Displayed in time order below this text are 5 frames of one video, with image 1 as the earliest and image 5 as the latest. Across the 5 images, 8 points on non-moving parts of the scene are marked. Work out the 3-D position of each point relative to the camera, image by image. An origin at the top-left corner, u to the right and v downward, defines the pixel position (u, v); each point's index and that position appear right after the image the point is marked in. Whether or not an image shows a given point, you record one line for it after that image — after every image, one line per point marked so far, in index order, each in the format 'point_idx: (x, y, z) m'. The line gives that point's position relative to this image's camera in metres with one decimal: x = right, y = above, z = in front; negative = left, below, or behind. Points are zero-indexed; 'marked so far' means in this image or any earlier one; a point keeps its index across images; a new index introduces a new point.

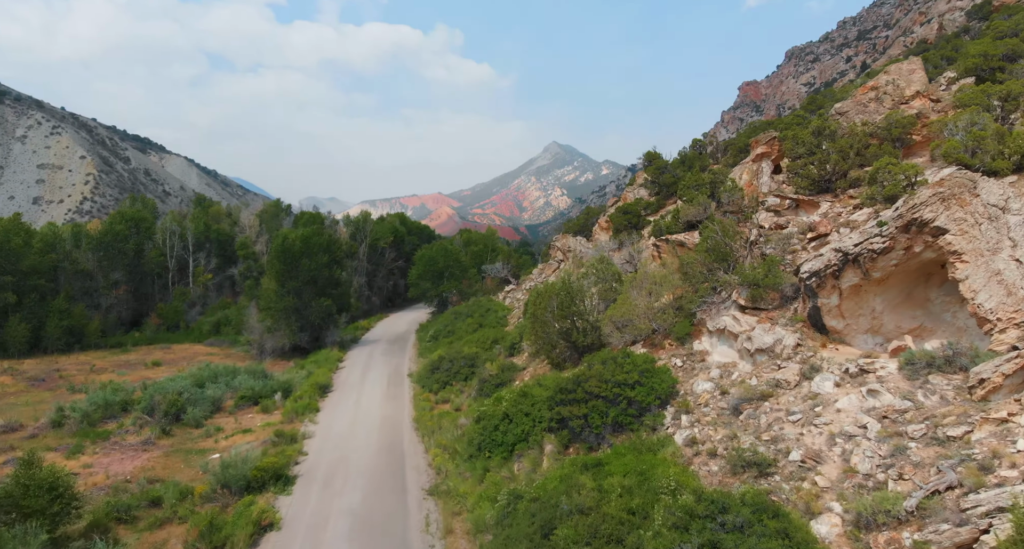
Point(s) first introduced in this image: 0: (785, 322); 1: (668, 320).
0: (+7.3, -1.3, +16.8) m
1: (+4.7, -1.4, +19.1) m
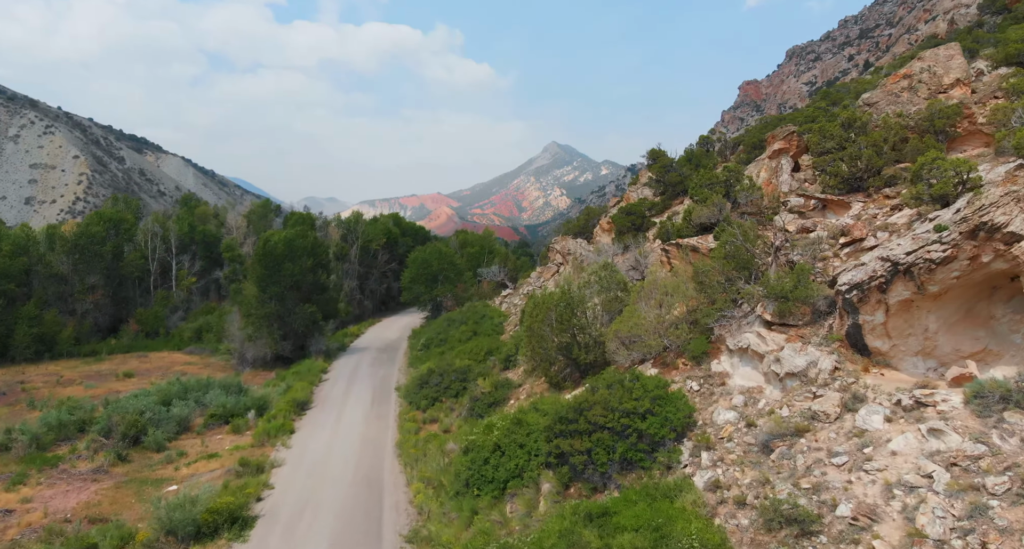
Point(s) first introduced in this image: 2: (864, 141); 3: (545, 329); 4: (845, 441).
0: (+7.1, -1.5, +14.5) m
1: (+4.5, -1.6, +16.8) m
2: (+10.7, +4.0, +19.2) m
3: (+1.0, -1.7, +19.4) m
4: (+6.4, -3.2, +12.1) m
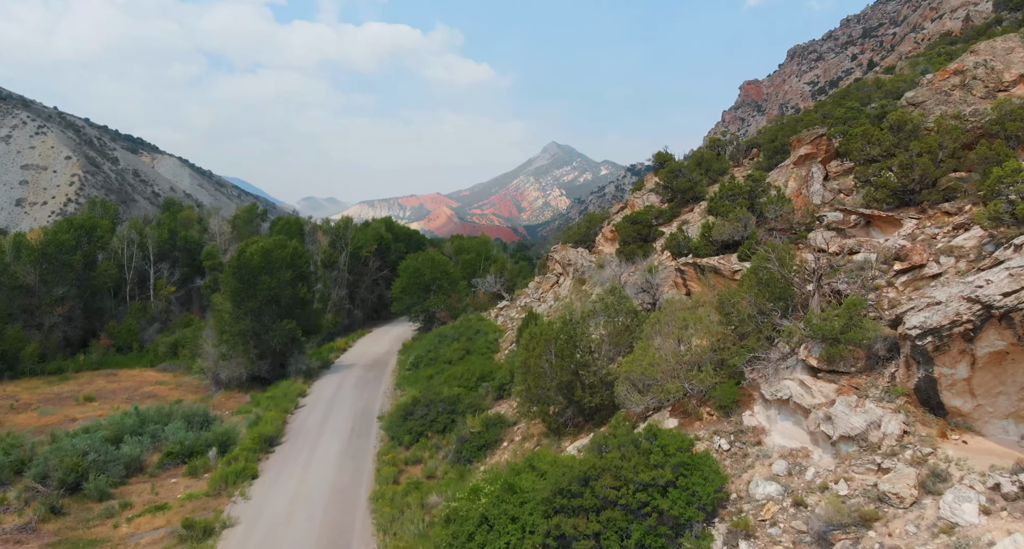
0: (+6.9, -2.3, +11.8) m
1: (+4.3, -2.4, +14.1) m
2: (+10.5, +3.3, +16.4) m
3: (+0.8, -2.4, +16.7) m
4: (+6.2, -3.9, +9.3) m
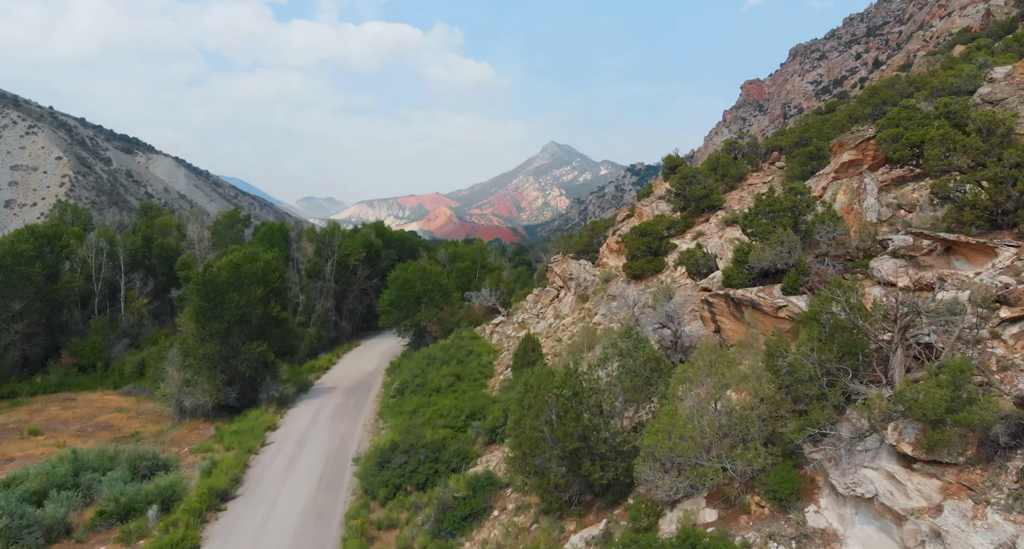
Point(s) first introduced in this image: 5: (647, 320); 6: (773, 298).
0: (+6.7, -3.1, +8.5) m
1: (+4.1, -3.2, +10.8) m
2: (+10.3, +2.5, +13.2) m
3: (+0.6, -3.2, +13.4) m
4: (+6.0, -4.7, +6.0) m
5: (+4.0, -1.3, +18.5) m
6: (+5.8, -0.5, +14.0) m
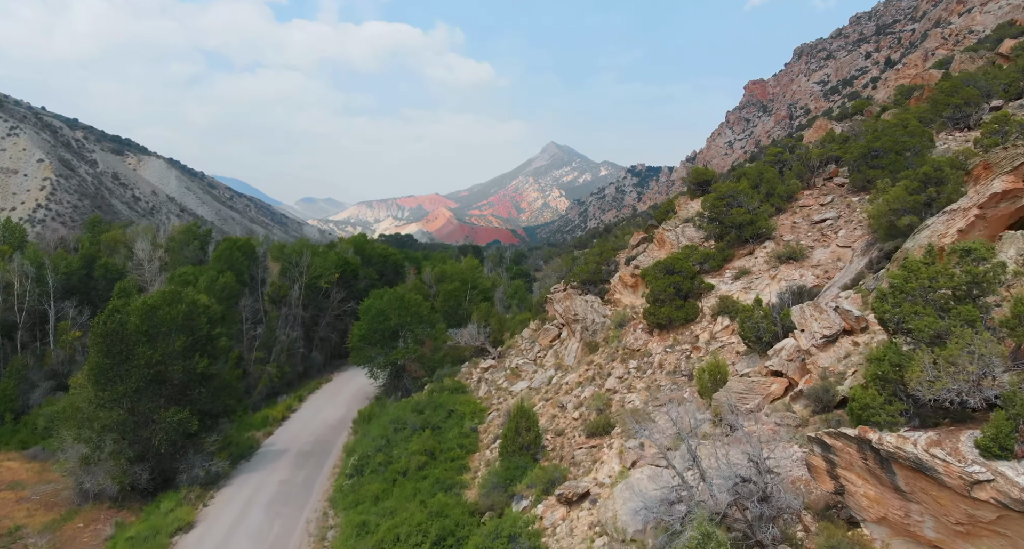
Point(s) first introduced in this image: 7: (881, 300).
0: (+6.3, -4.8, +2.0) m
1: (+3.7, -4.9, +4.3) m
2: (+9.9, +0.8, +6.7) m
3: (+0.2, -5.0, +6.9) m
4: (+5.6, -6.5, -0.4) m
5: (+3.6, -3.1, +12.0) m
6: (+5.4, -2.3, +7.6) m
7: (+6.0, -0.3, +10.4) m
